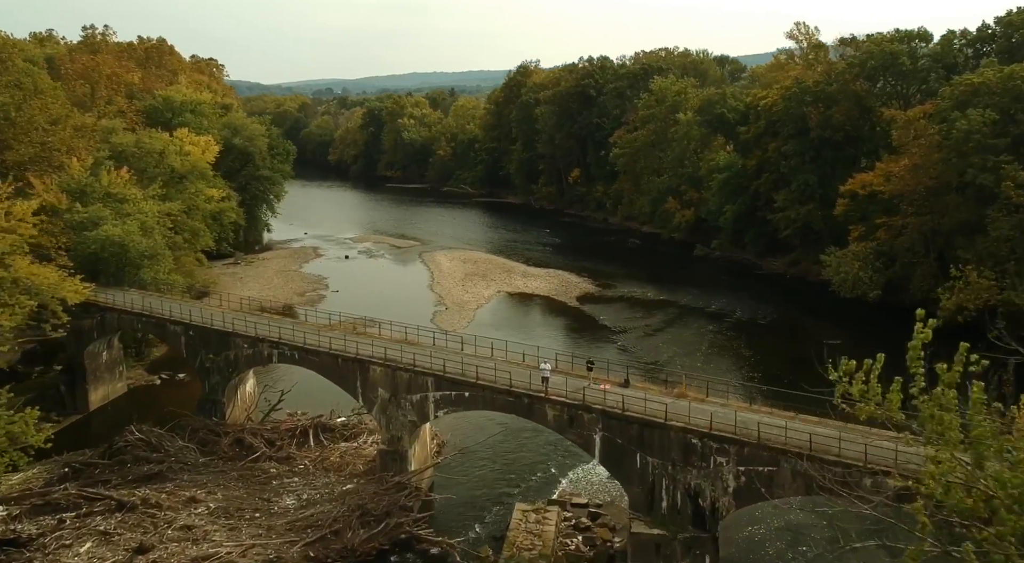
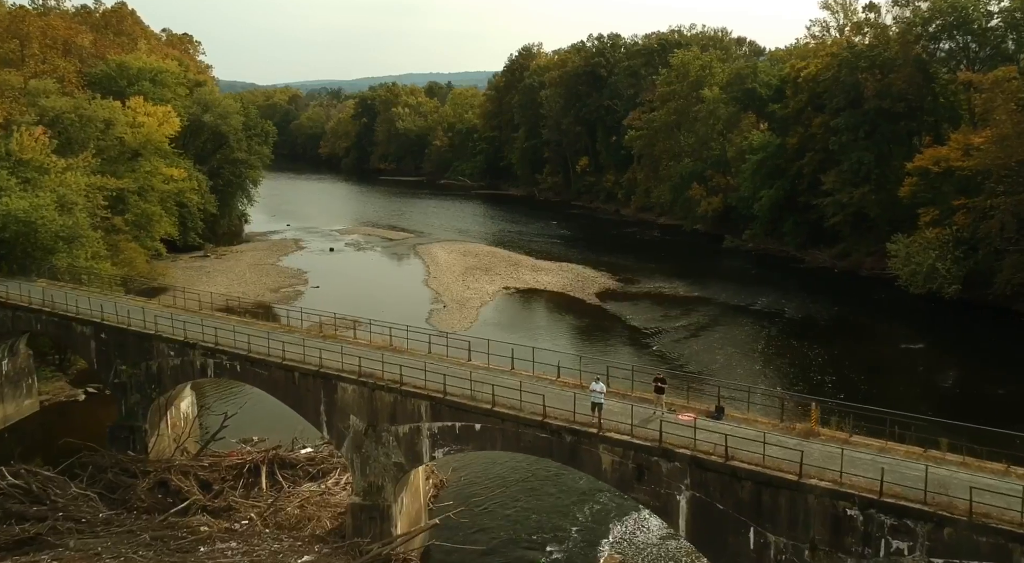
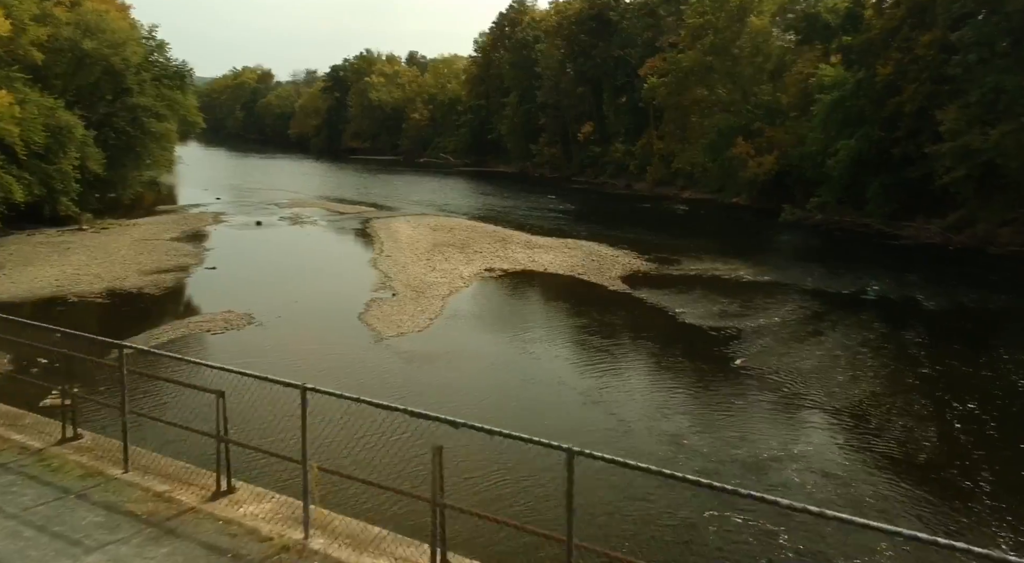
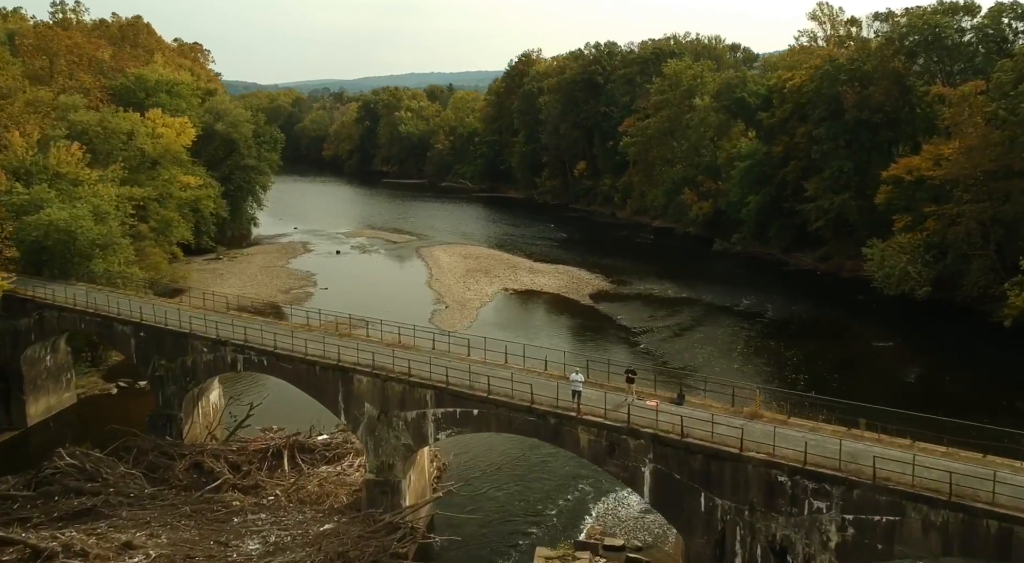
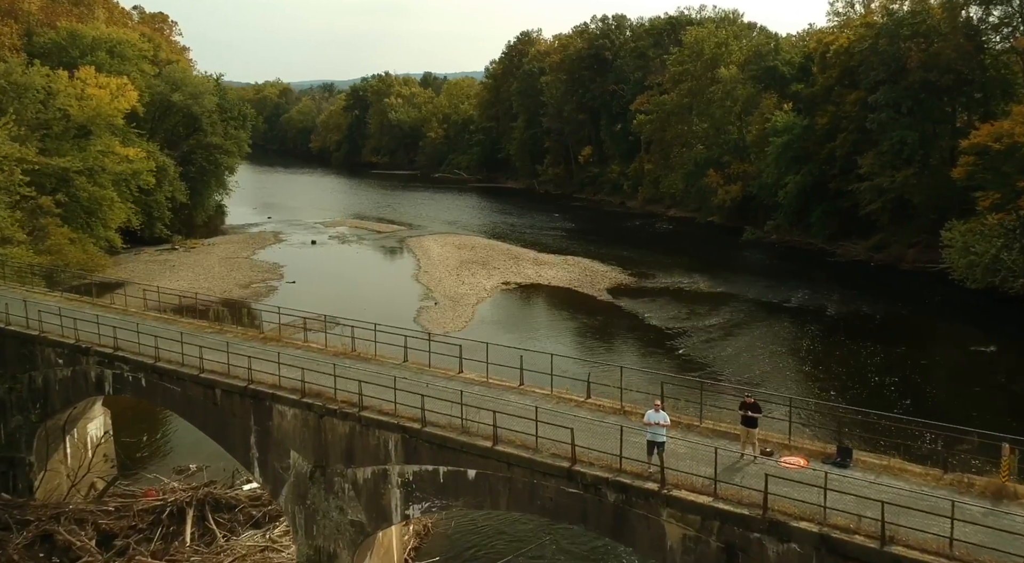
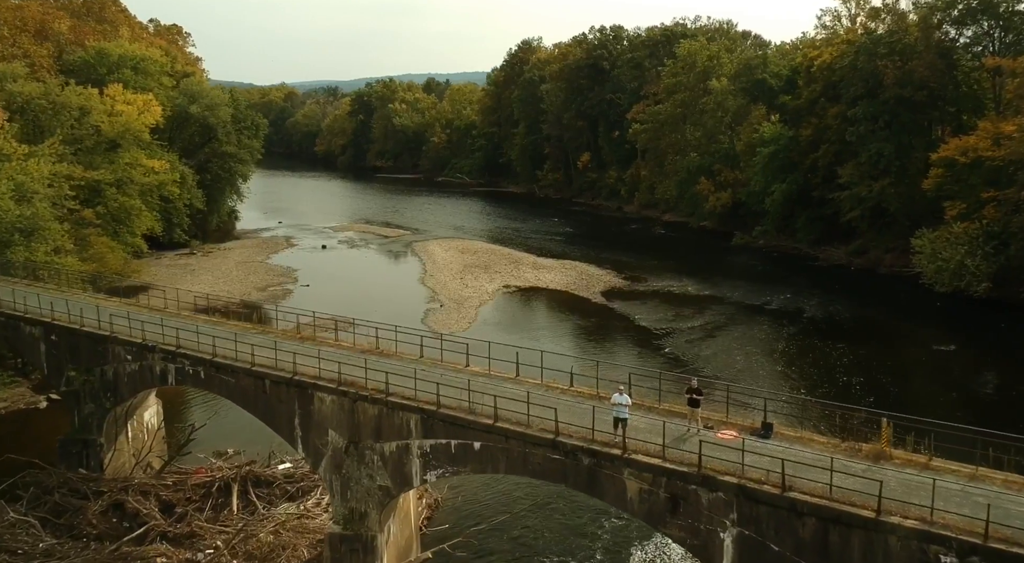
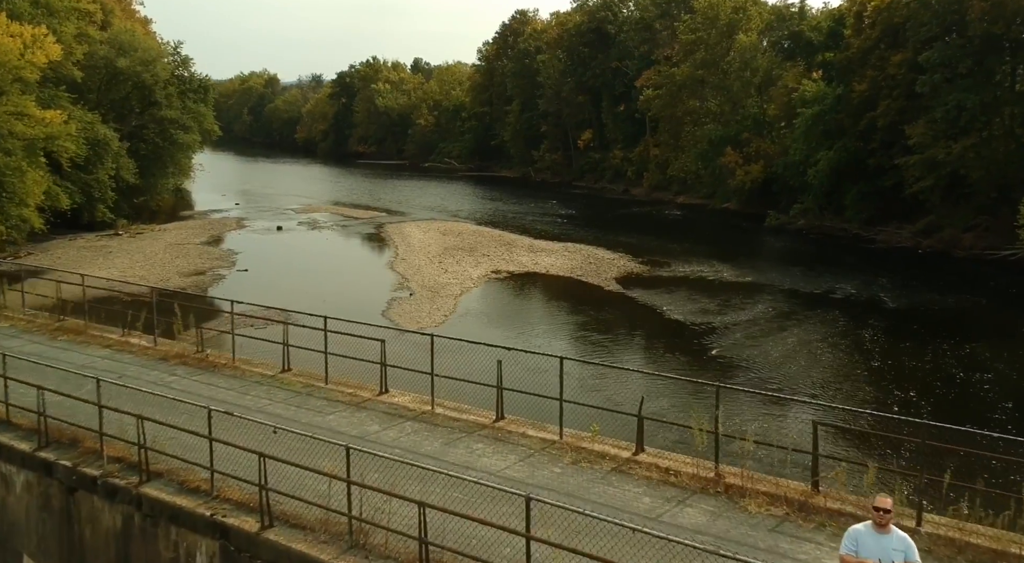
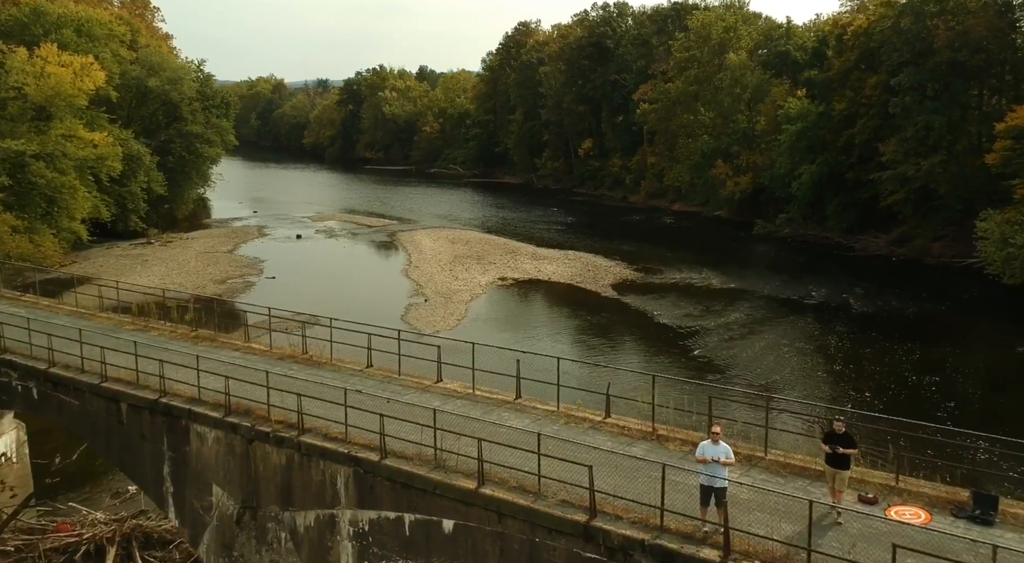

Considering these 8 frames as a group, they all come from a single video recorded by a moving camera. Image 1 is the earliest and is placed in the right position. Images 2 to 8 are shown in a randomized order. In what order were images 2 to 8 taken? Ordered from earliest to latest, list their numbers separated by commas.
4, 2, 6, 5, 8, 7, 3
